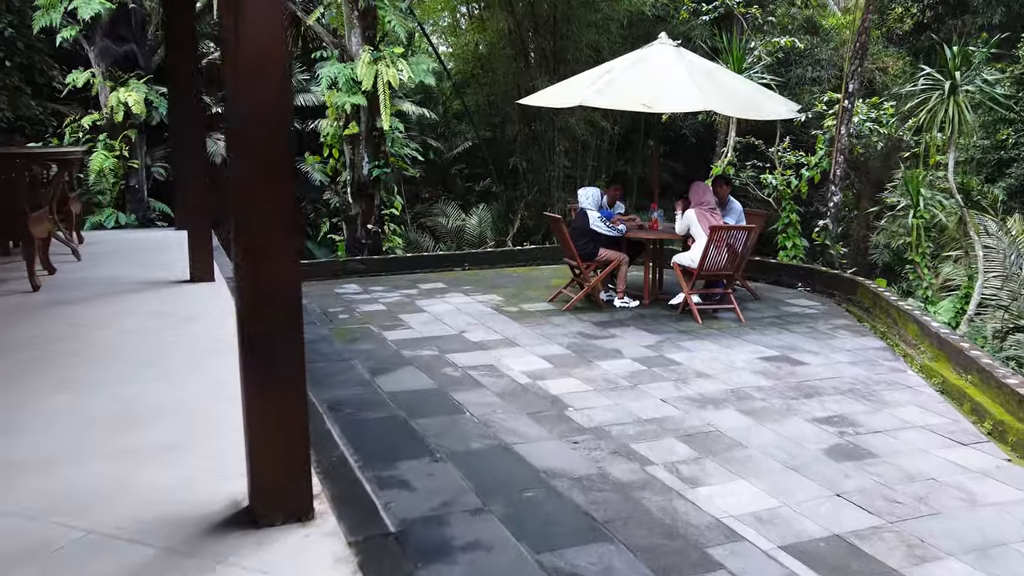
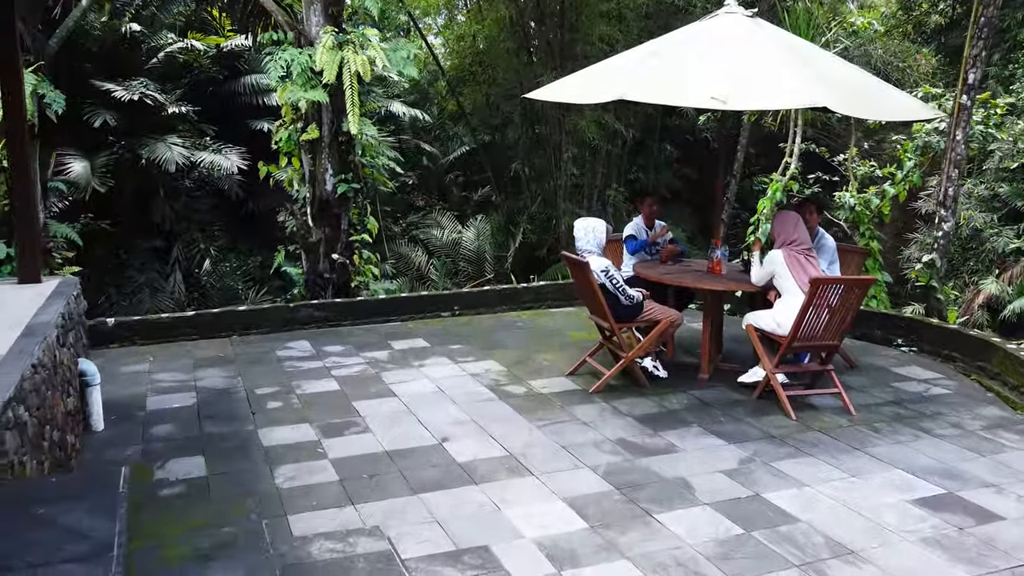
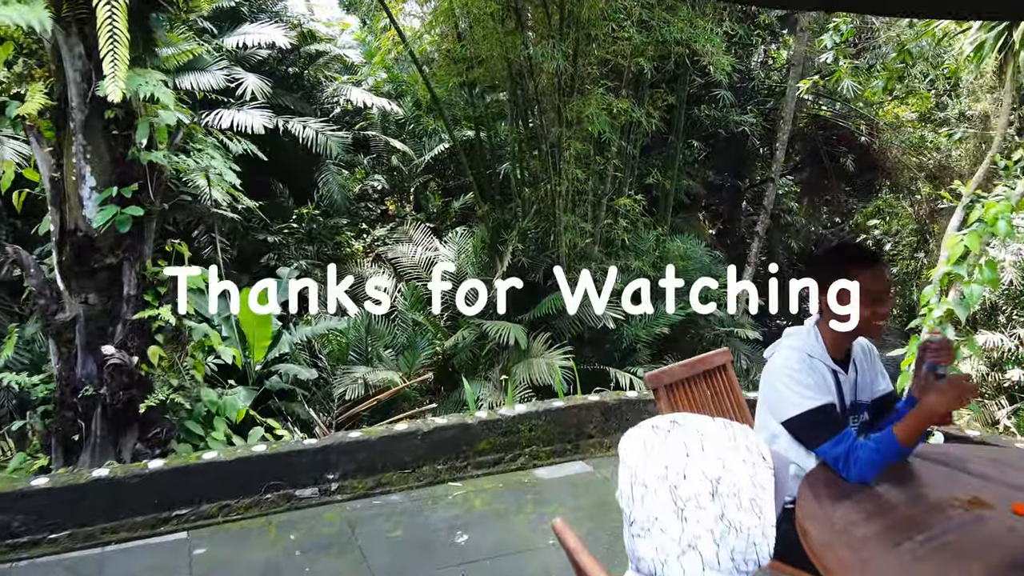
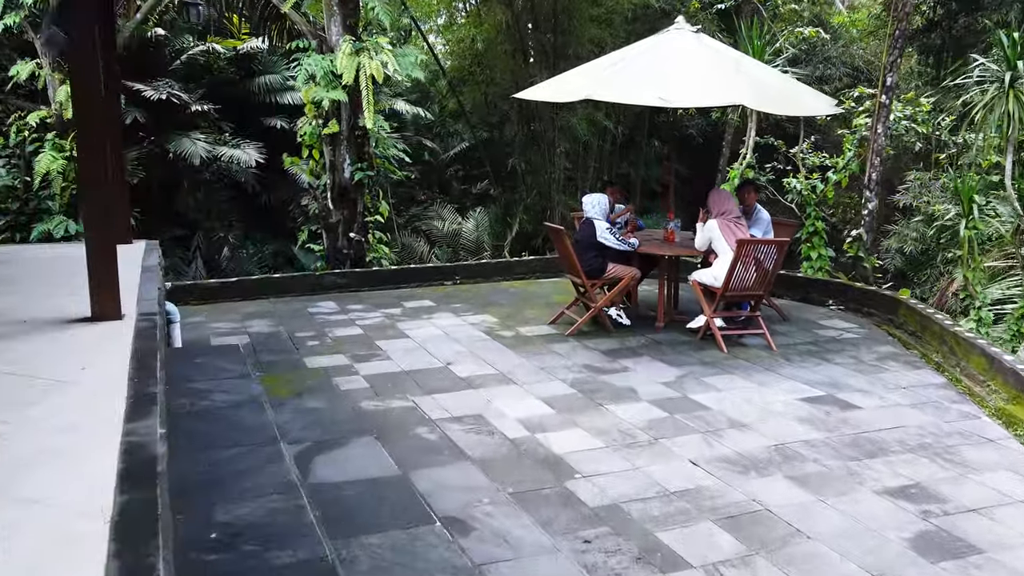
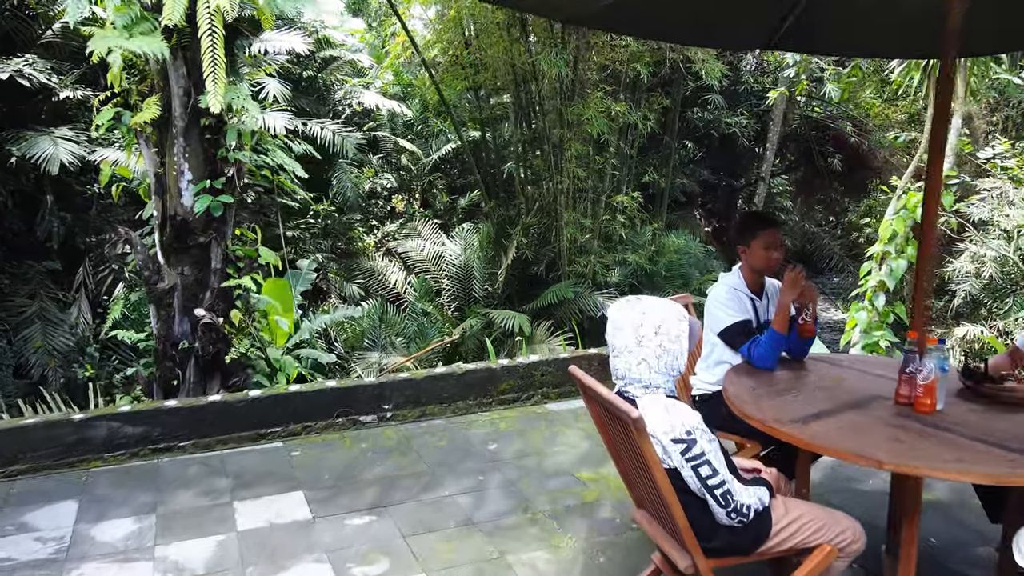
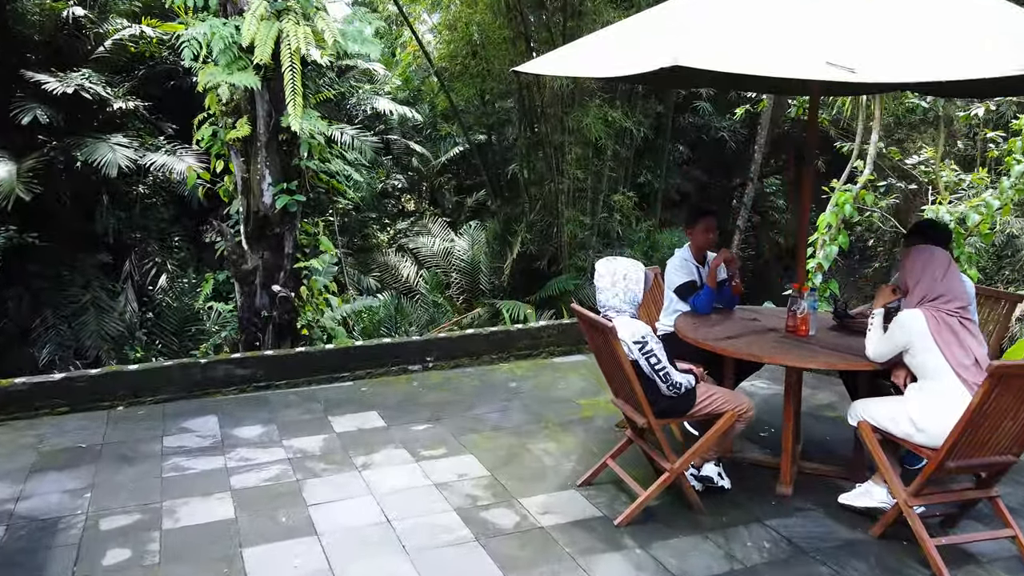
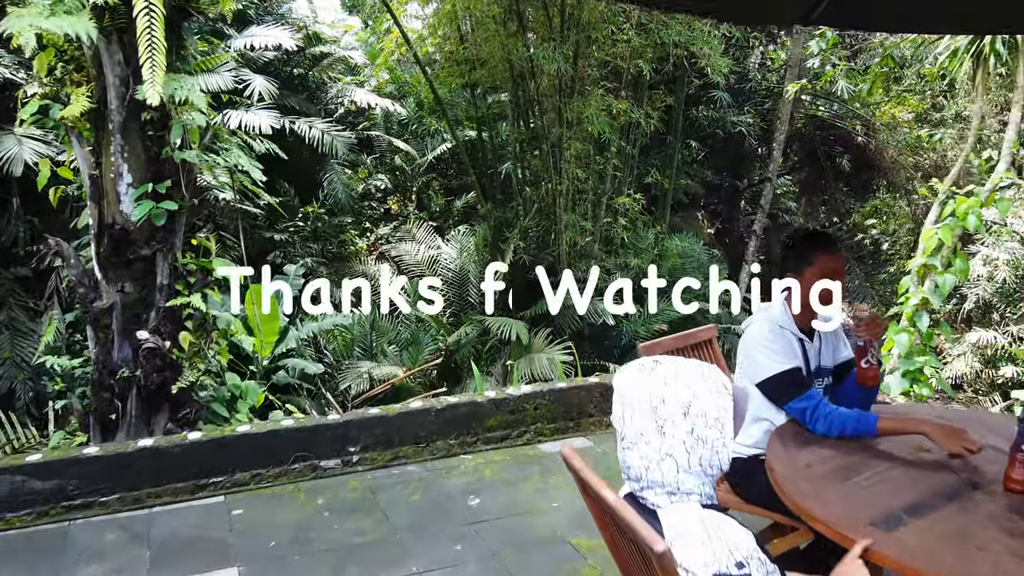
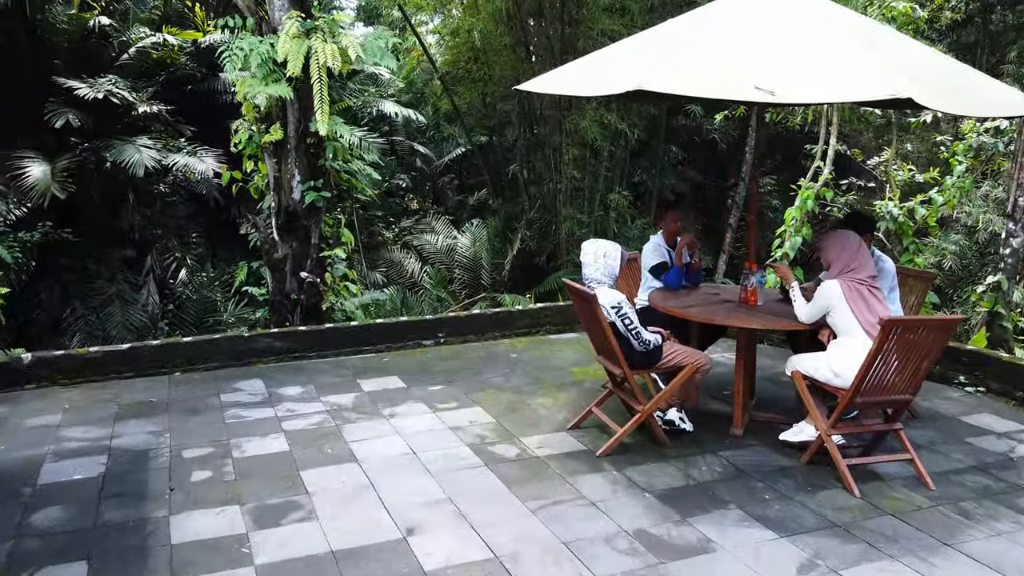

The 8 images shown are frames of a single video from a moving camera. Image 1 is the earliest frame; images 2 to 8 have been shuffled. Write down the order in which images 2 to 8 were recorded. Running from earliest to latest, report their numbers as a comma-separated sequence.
4, 2, 8, 6, 5, 7, 3
